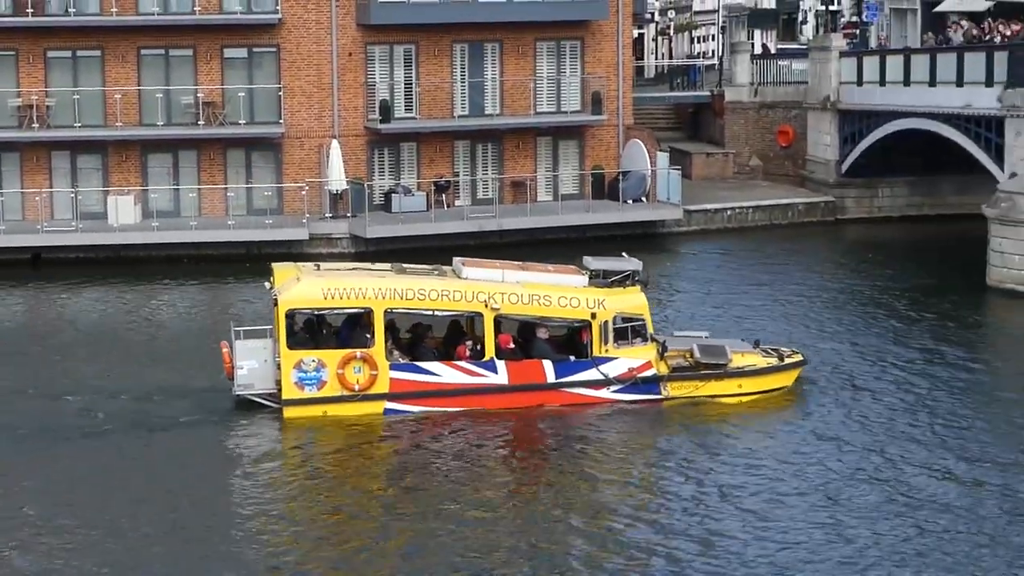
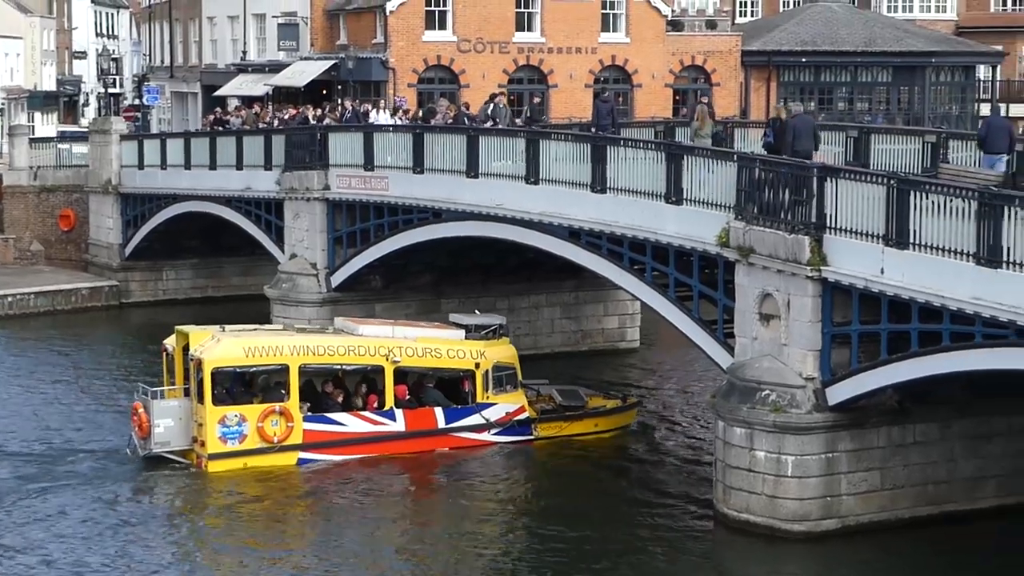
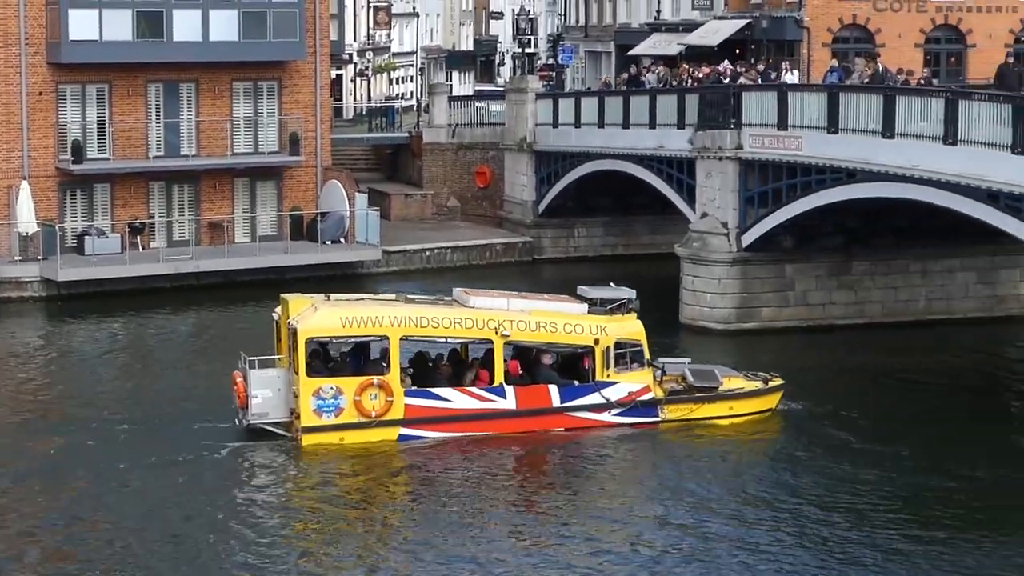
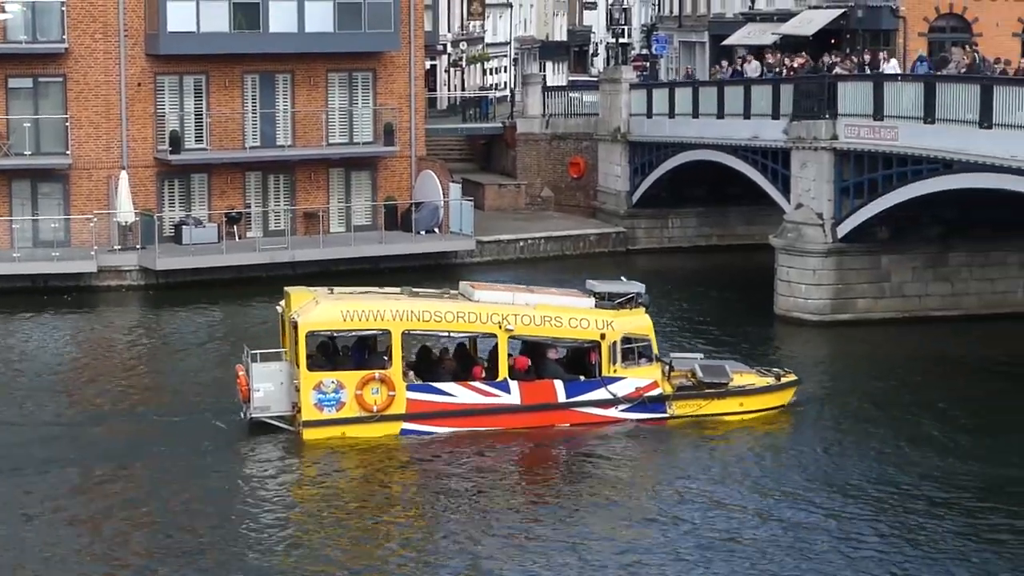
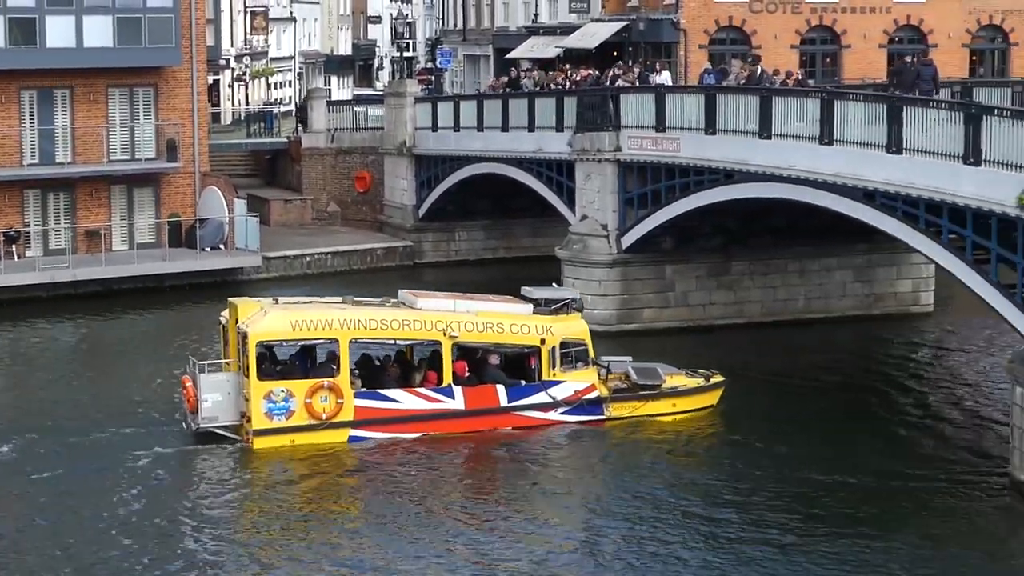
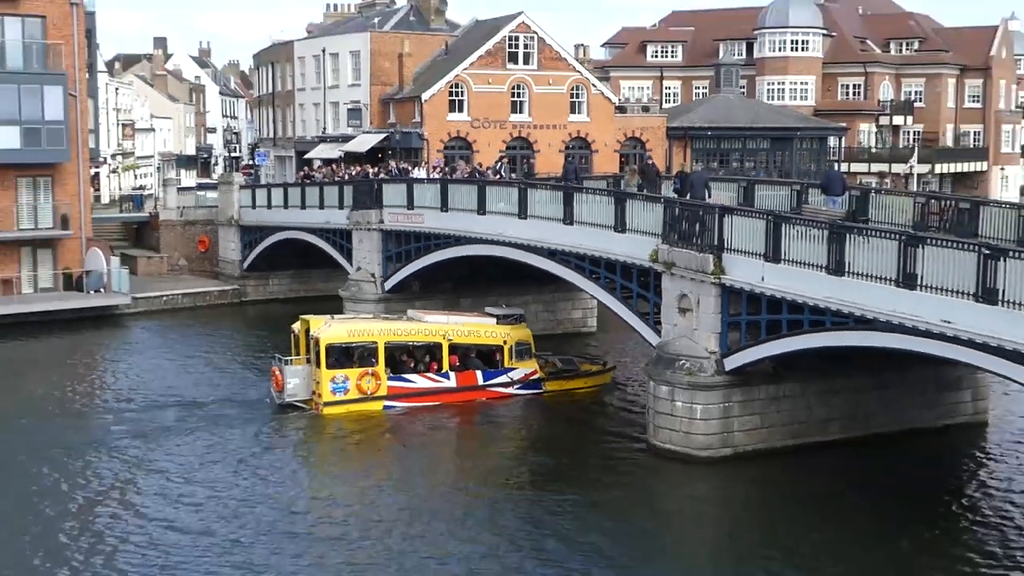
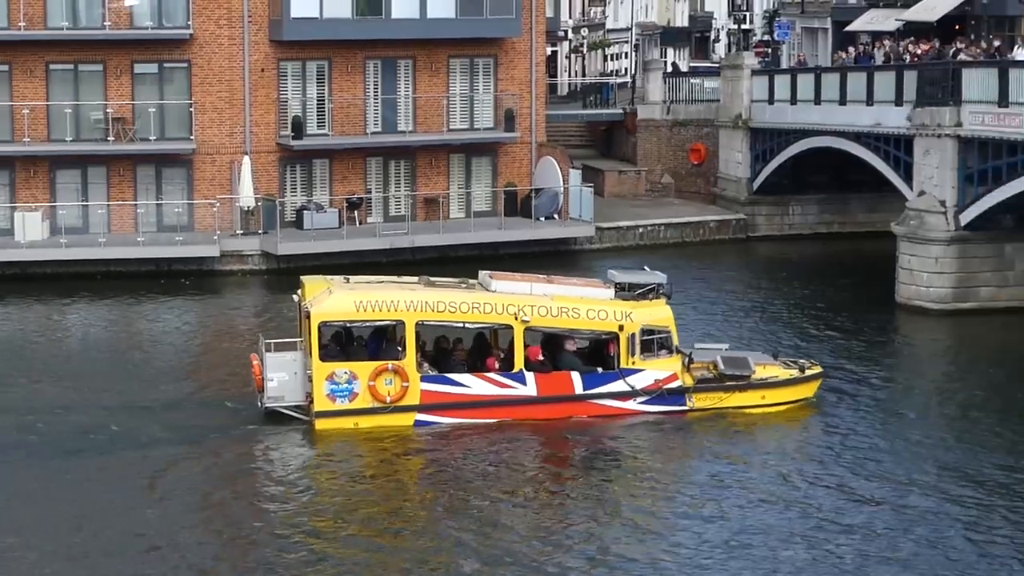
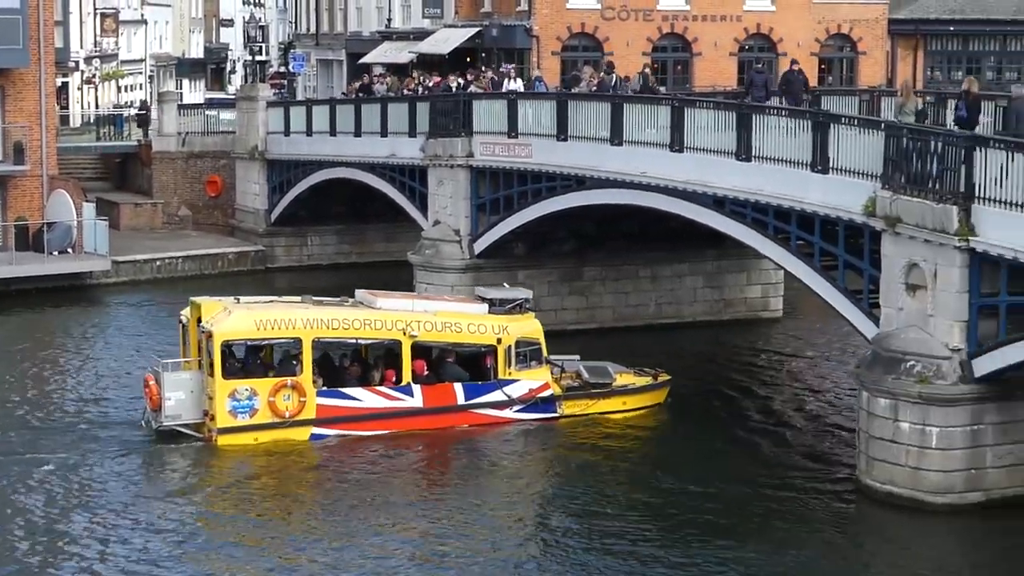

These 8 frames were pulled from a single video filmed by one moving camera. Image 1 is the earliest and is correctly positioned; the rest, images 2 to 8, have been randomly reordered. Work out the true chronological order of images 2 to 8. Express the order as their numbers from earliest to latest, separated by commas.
7, 4, 3, 5, 8, 2, 6
